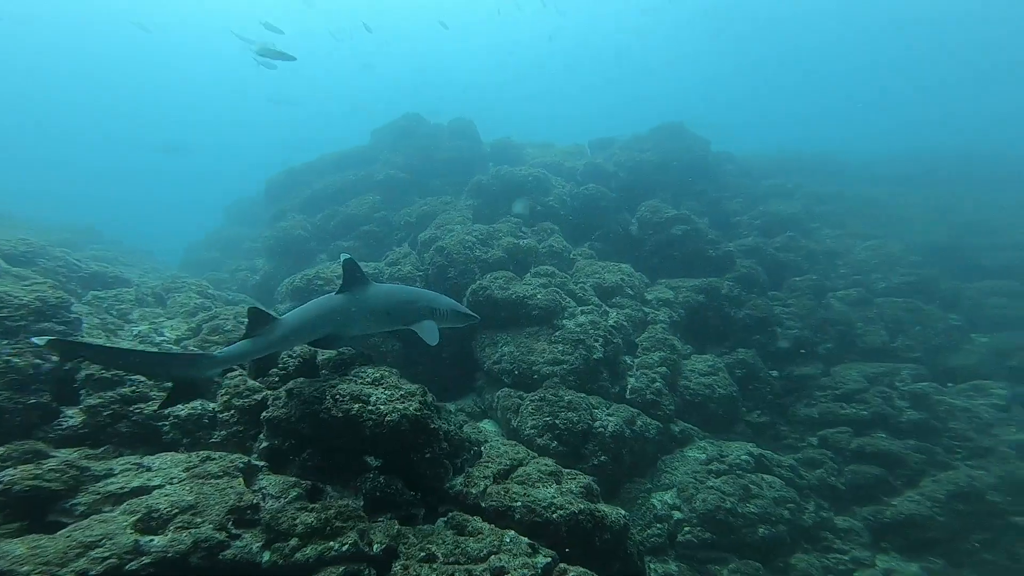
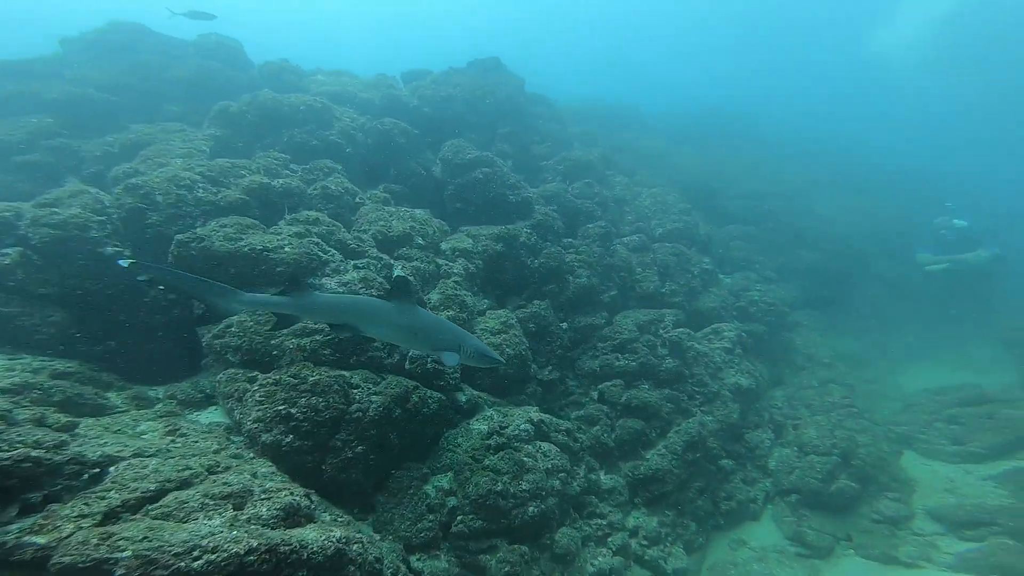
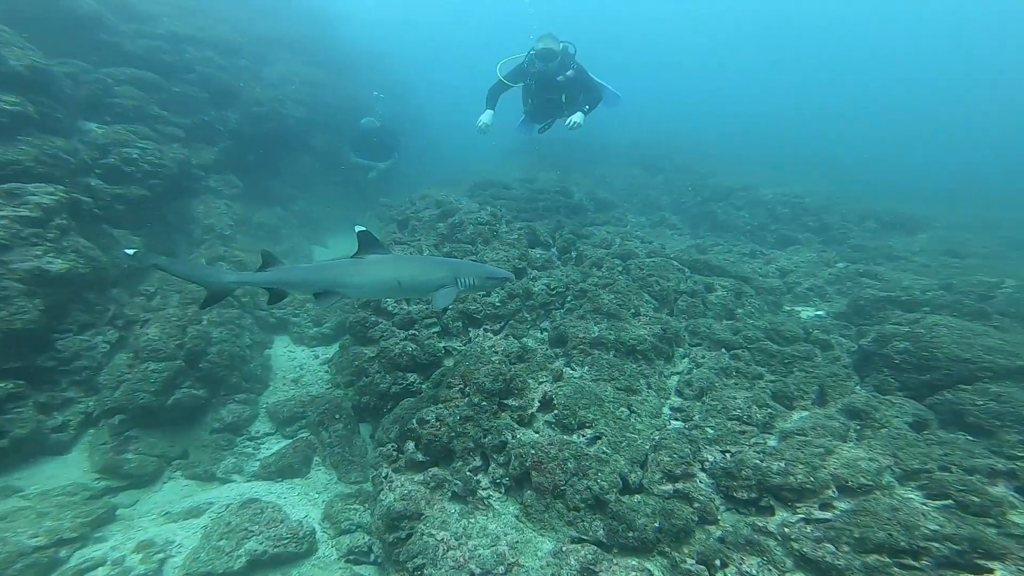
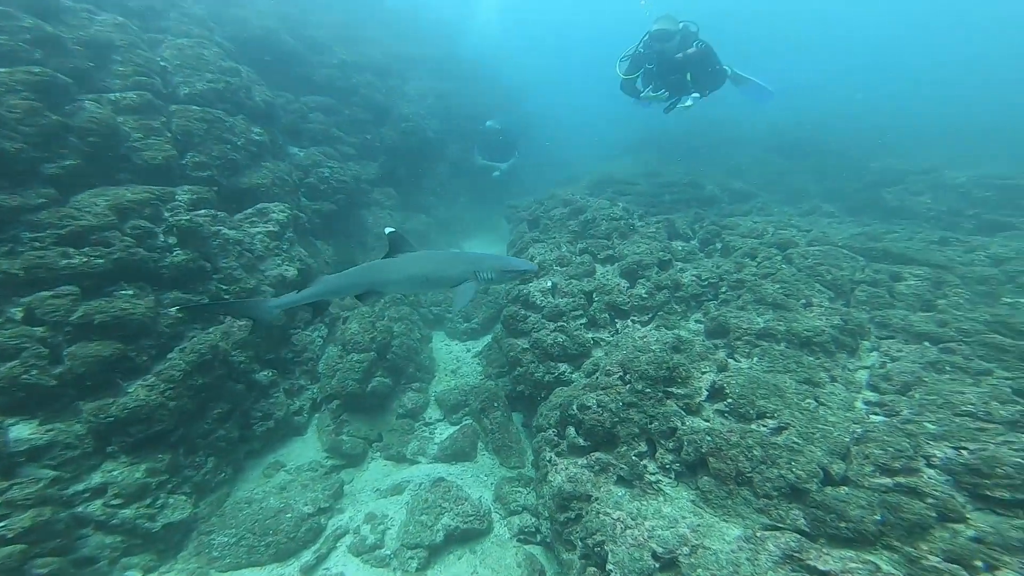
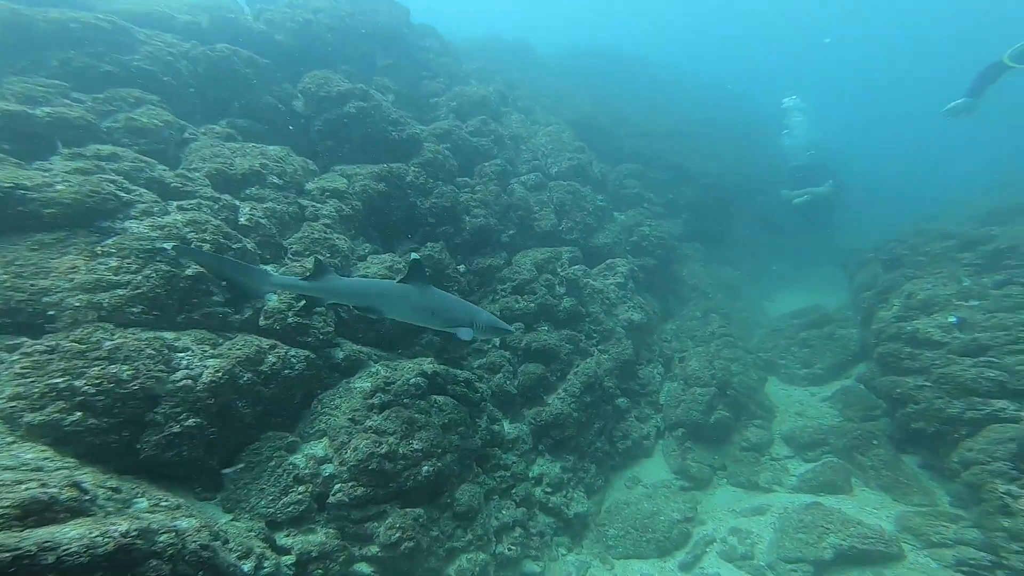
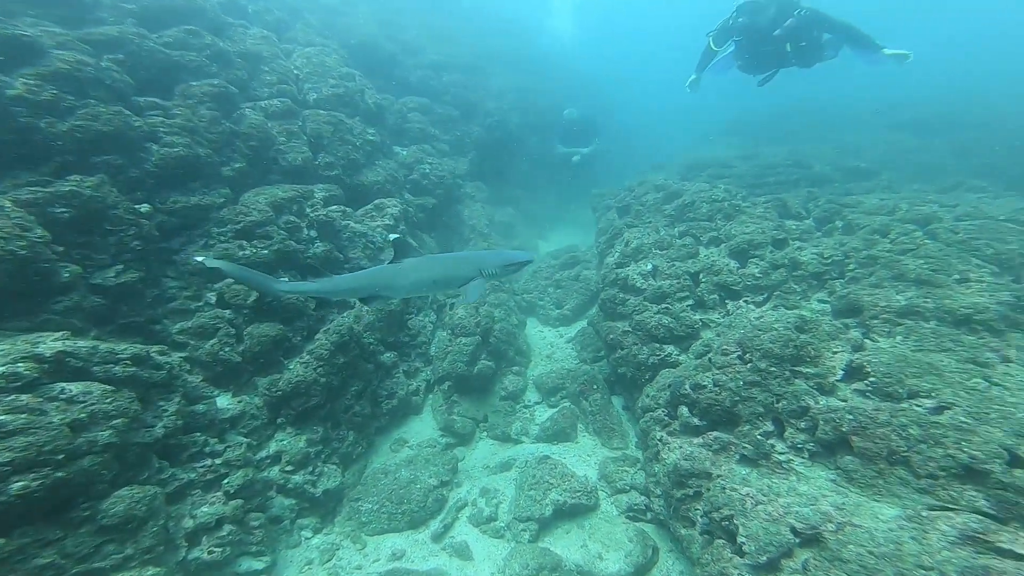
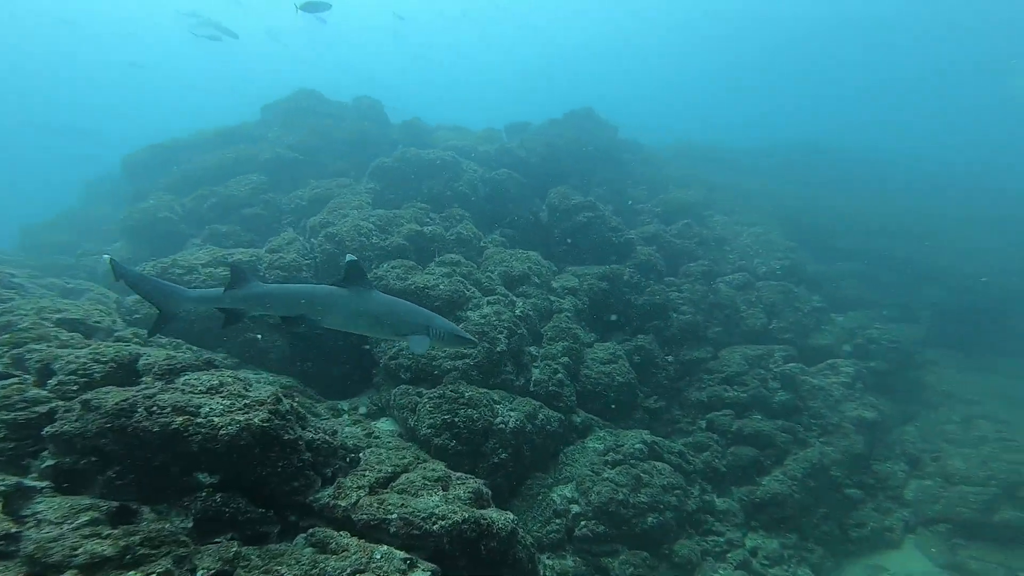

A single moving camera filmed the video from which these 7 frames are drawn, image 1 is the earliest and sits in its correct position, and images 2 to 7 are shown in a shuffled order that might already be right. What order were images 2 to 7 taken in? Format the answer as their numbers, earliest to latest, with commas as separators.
7, 2, 5, 6, 4, 3
